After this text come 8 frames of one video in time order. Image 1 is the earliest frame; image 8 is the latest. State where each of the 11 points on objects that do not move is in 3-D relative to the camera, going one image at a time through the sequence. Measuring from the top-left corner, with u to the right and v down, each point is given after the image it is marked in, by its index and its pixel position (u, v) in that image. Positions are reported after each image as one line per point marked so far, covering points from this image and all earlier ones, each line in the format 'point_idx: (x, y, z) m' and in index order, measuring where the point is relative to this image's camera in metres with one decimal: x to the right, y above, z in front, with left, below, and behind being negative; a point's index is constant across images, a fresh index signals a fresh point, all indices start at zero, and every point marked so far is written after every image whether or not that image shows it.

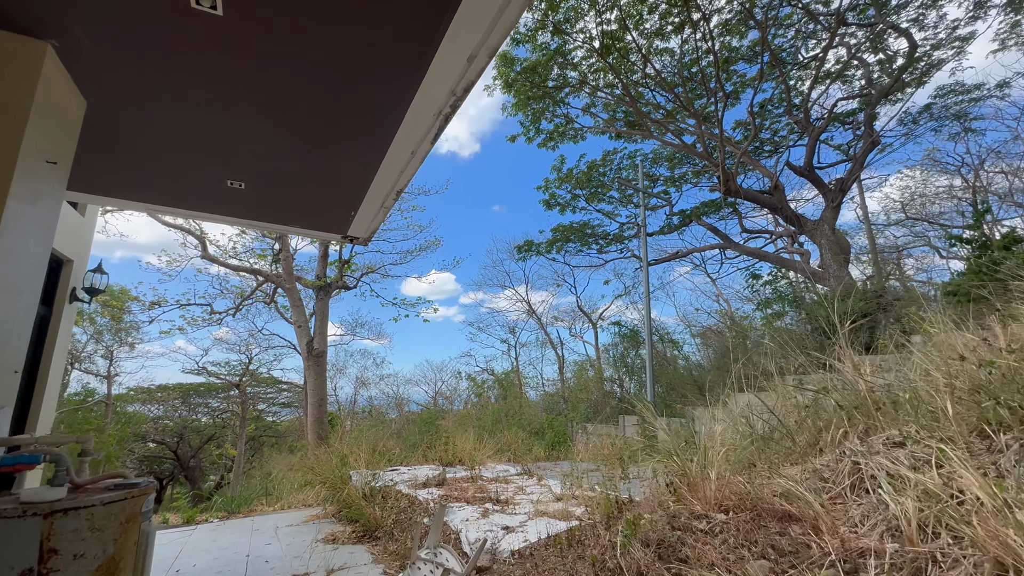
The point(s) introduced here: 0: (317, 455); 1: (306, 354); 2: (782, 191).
0: (-2.6, -2.2, +6.0) m
1: (-3.7, -1.2, +8.0) m
2: (+5.9, +2.1, +9.8) m
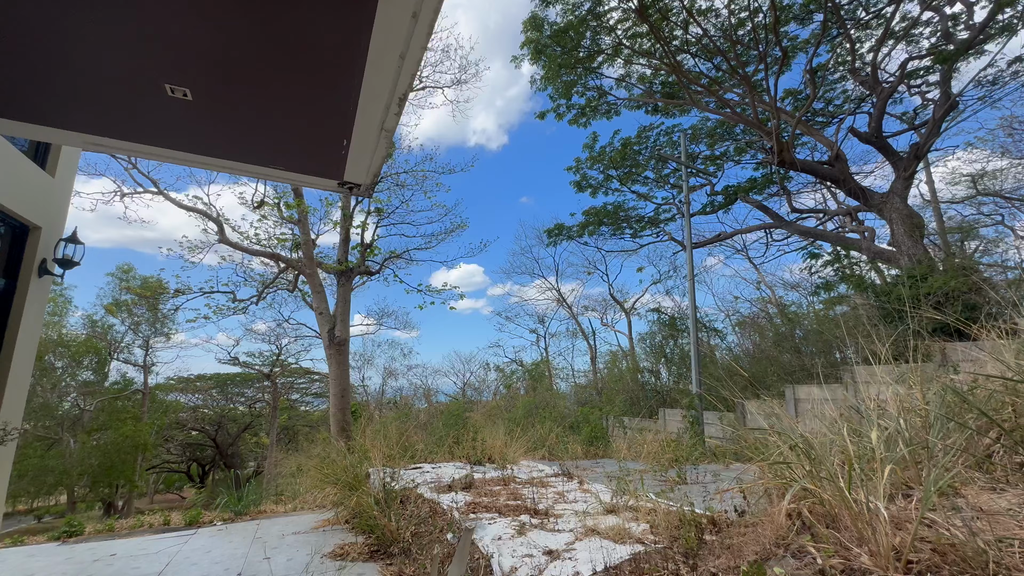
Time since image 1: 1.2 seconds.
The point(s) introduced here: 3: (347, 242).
0: (-2.1, -2.0, +5.5) m
1: (-3.1, -0.9, +7.7) m
2: (+6.5, +2.5, +8.7) m
3: (-3.0, +0.9, +8.3) m
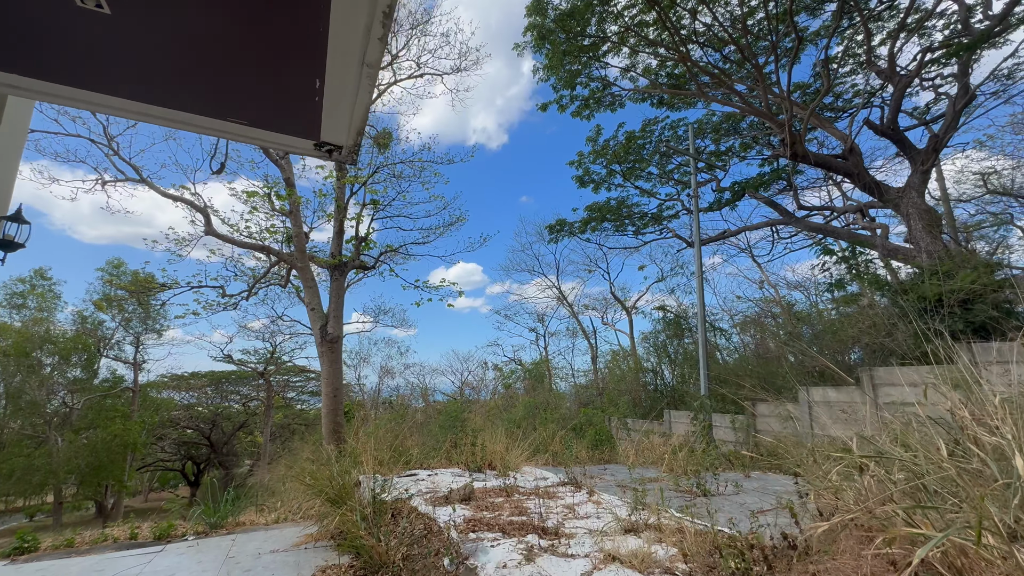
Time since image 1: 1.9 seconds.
0: (-2.1, -1.9, +5.2) m
1: (-3.1, -0.9, +7.3) m
2: (+6.5, +2.5, +8.4) m
3: (-3.0, +1.0, +7.9) m
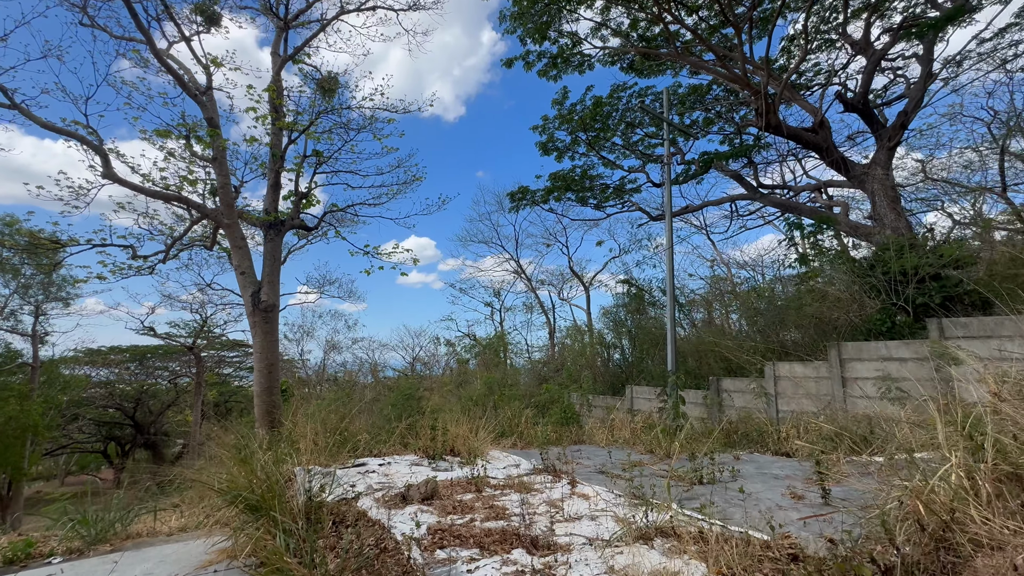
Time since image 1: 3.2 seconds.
0: (-2.5, -1.5, +4.4) m
1: (-3.7, -0.3, +6.4) m
2: (+5.8, +3.0, +8.3) m
3: (-3.6, +1.6, +6.9) m
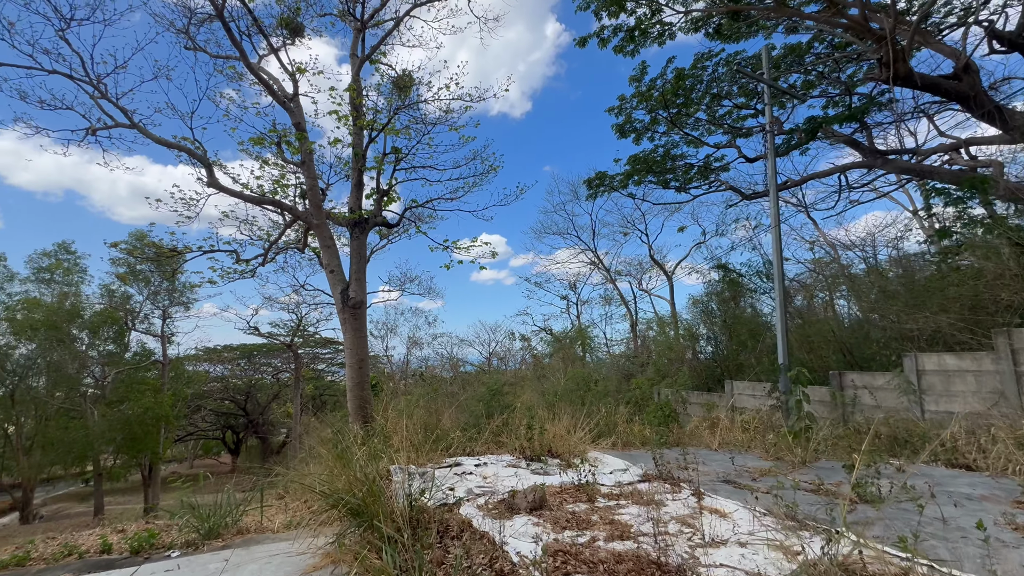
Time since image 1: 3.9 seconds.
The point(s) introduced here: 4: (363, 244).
0: (-1.6, -1.5, +4.4) m
1: (-2.5, -0.3, +6.5) m
2: (+7.1, +3.3, +6.9) m
3: (-2.4, +1.6, +7.0) m
4: (-2.3, +0.7, +6.9) m
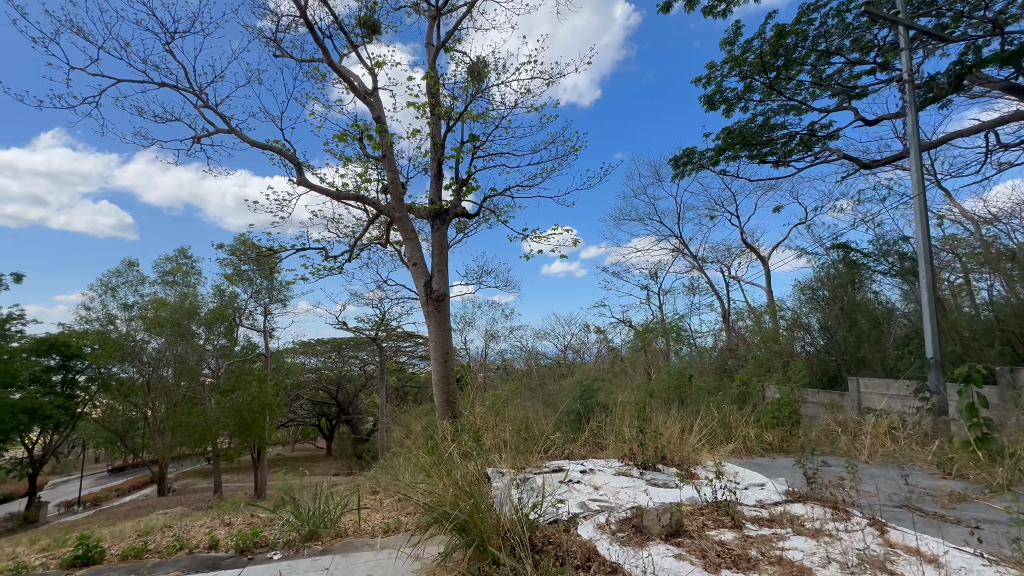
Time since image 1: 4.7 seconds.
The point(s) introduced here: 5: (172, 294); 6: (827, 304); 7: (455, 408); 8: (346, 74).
0: (-0.6, -1.4, +4.3) m
1: (-1.3, -0.2, +6.5) m
2: (+8.2, +3.6, +5.3) m
3: (-1.1, +1.7, +6.9) m
4: (-1.0, +0.8, +6.8) m
5: (-14.5, -0.2, +19.3) m
6: (+6.5, -0.3, +9.2) m
7: (-0.8, -1.6, +5.9) m
8: (-2.6, +3.3, +7.0) m
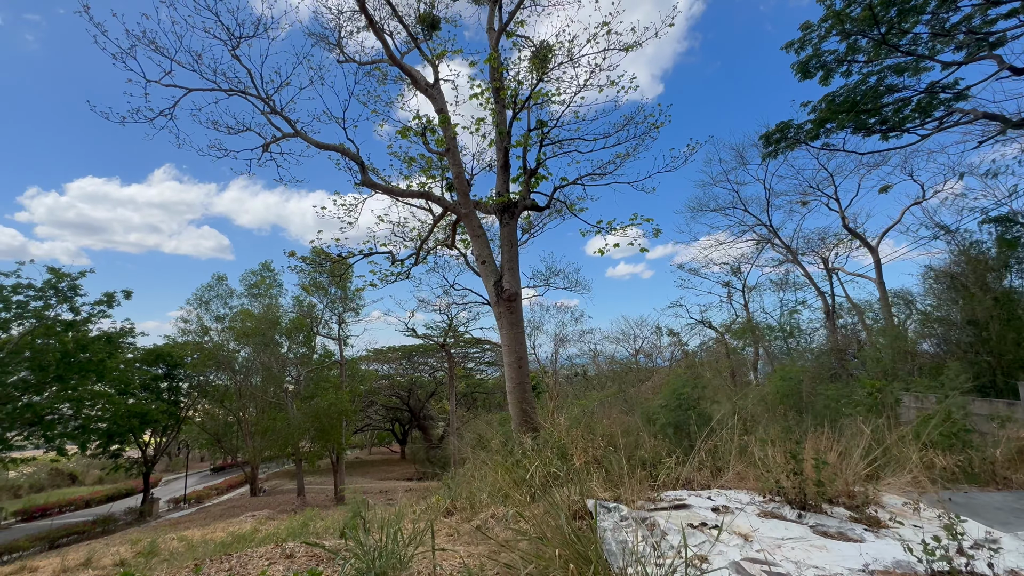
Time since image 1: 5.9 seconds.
0: (+0.1, -1.3, +3.7) m
1: (-0.2, -0.2, +6.0) m
2: (+8.9, +4.0, +3.6) m
3: (-0.1, +1.7, +6.4) m
4: (0.0, +0.8, +6.3) m
5: (-11.6, -0.8, +20.5) m
6: (+7.8, -0.1, +7.6) m
7: (+0.2, -1.5, +5.4) m
8: (-1.6, +3.3, +6.8) m
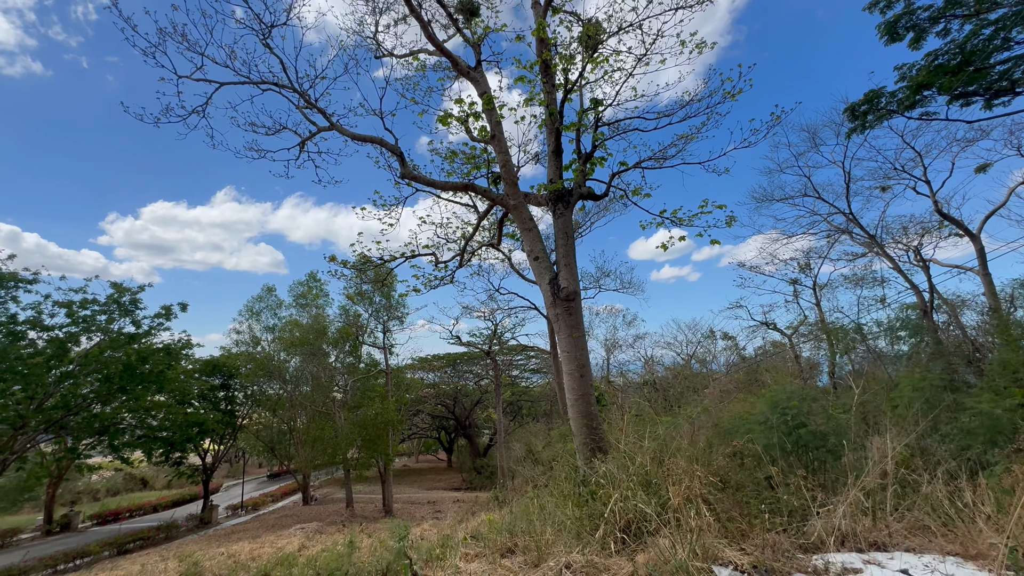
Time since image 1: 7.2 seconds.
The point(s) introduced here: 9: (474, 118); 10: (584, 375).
0: (+0.6, -1.3, +3.0) m
1: (+0.5, -0.1, +5.3) m
2: (+9.2, +4.3, +2.1) m
3: (+0.6, +1.7, +5.8) m
4: (+0.7, +0.8, +5.6) m
5: (-9.5, -1.3, +20.8) m
6: (+8.6, +0.1, +6.2) m
7: (+0.9, -1.5, +4.6) m
8: (-0.9, +3.3, +6.3) m
9: (-0.5, +2.3, +6.1) m
10: (+0.8, -0.9, +4.9) m
